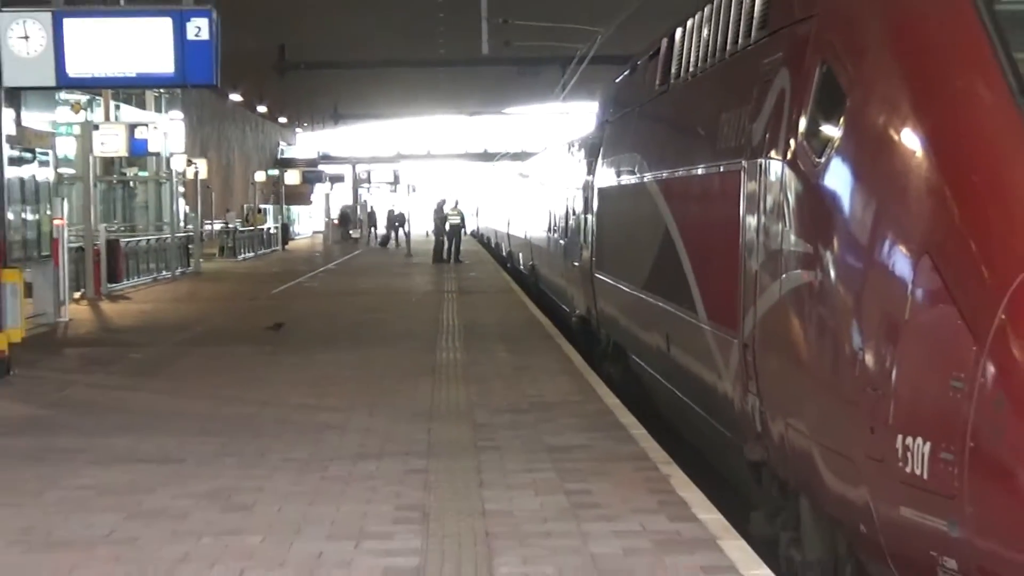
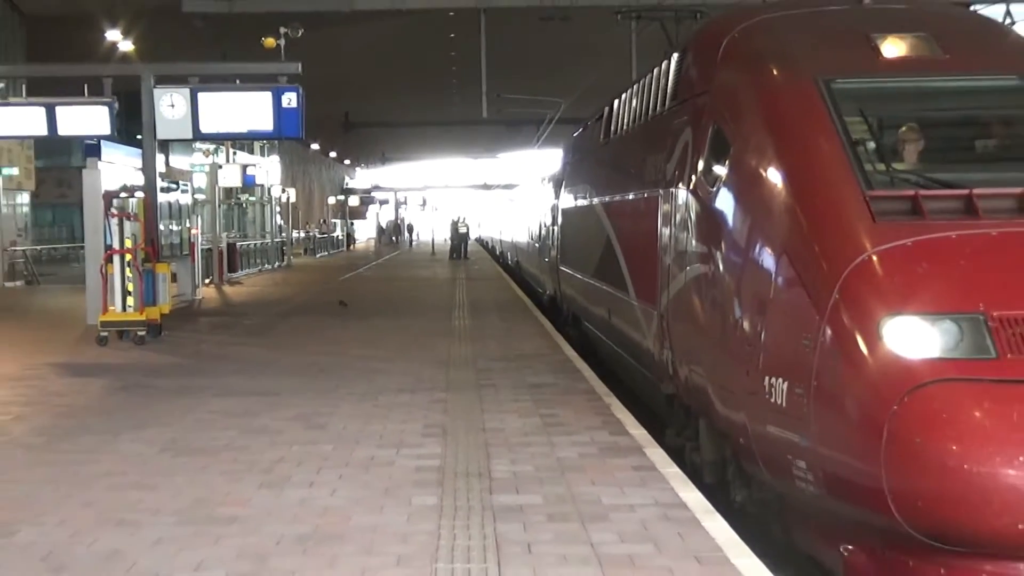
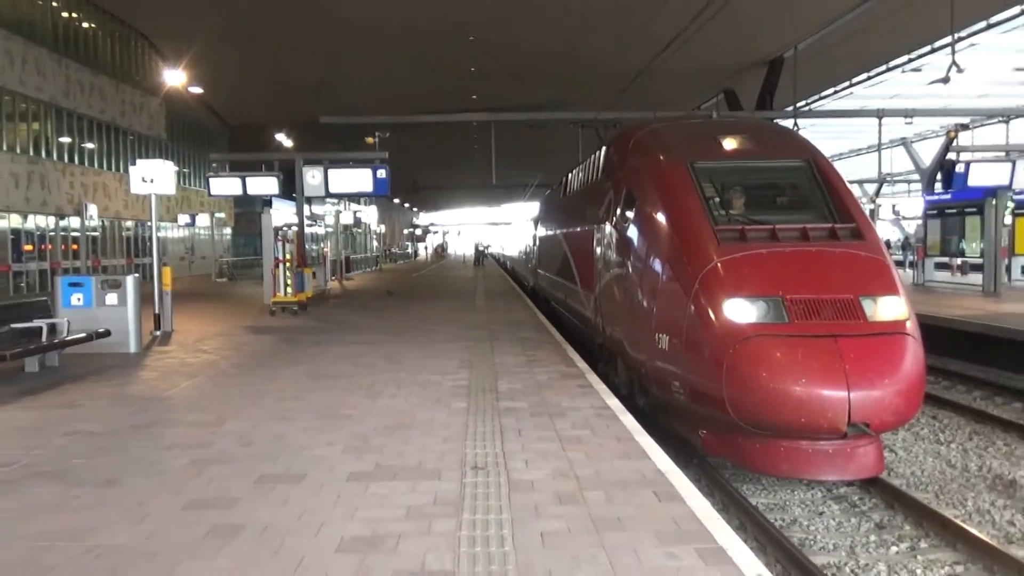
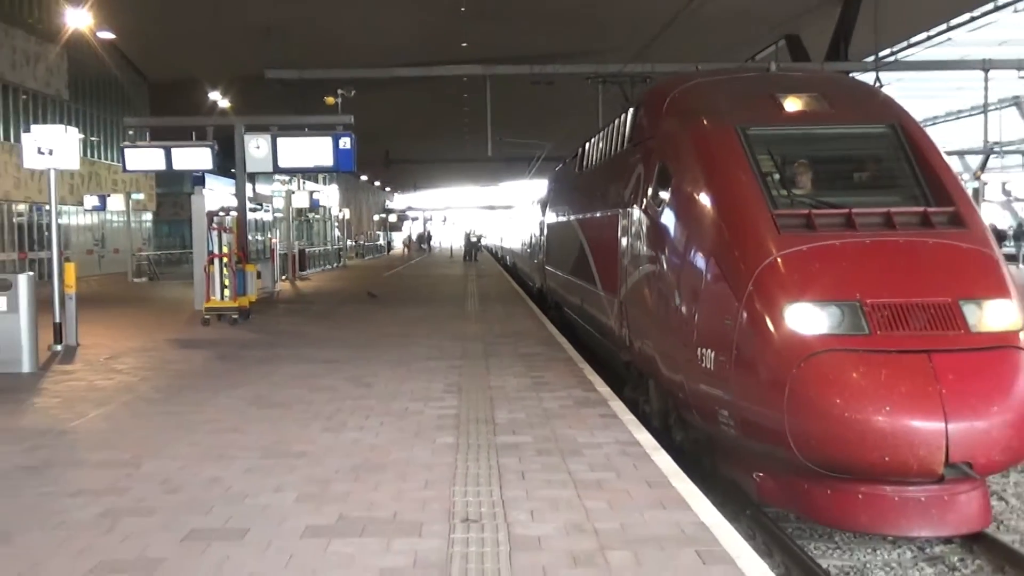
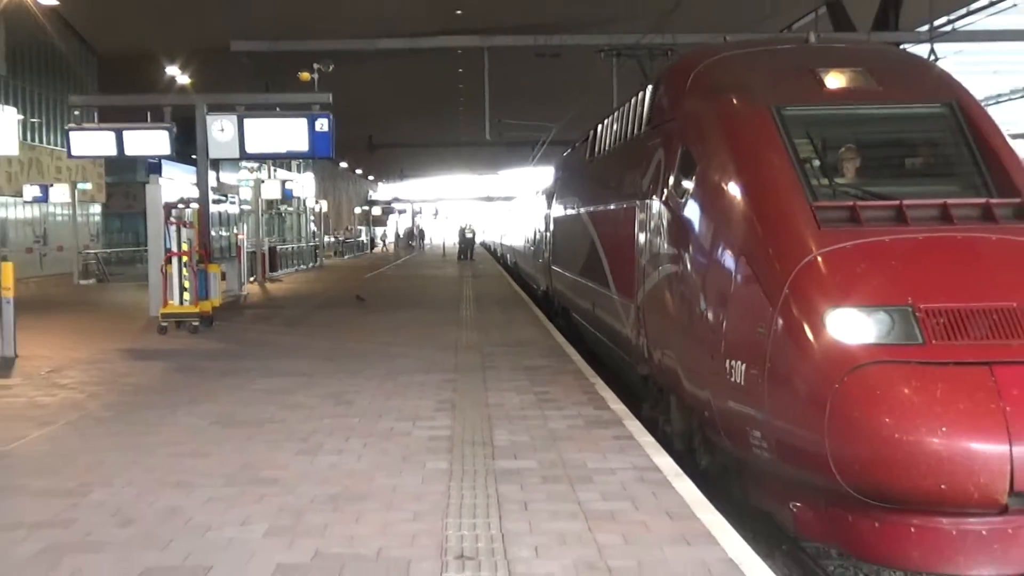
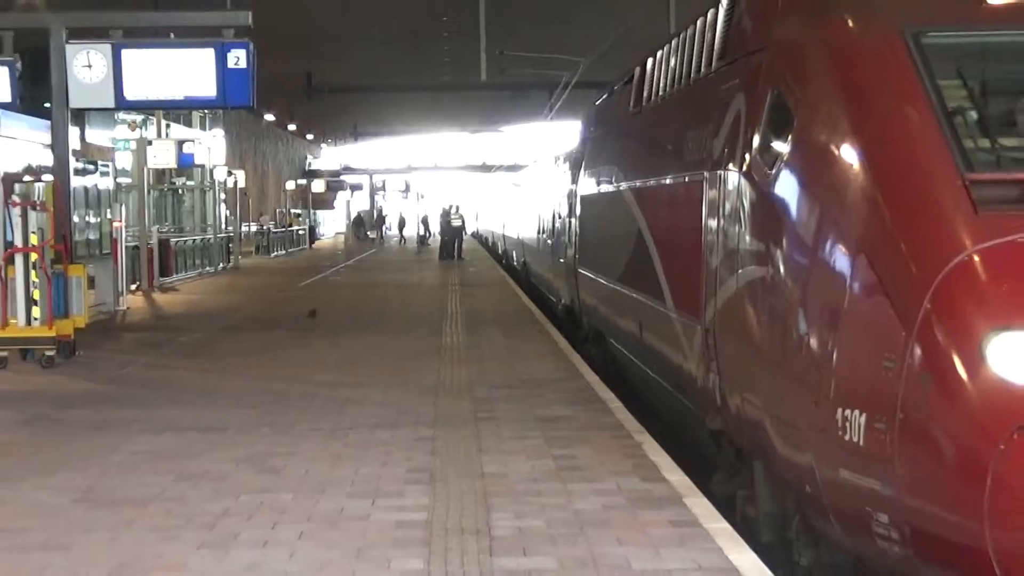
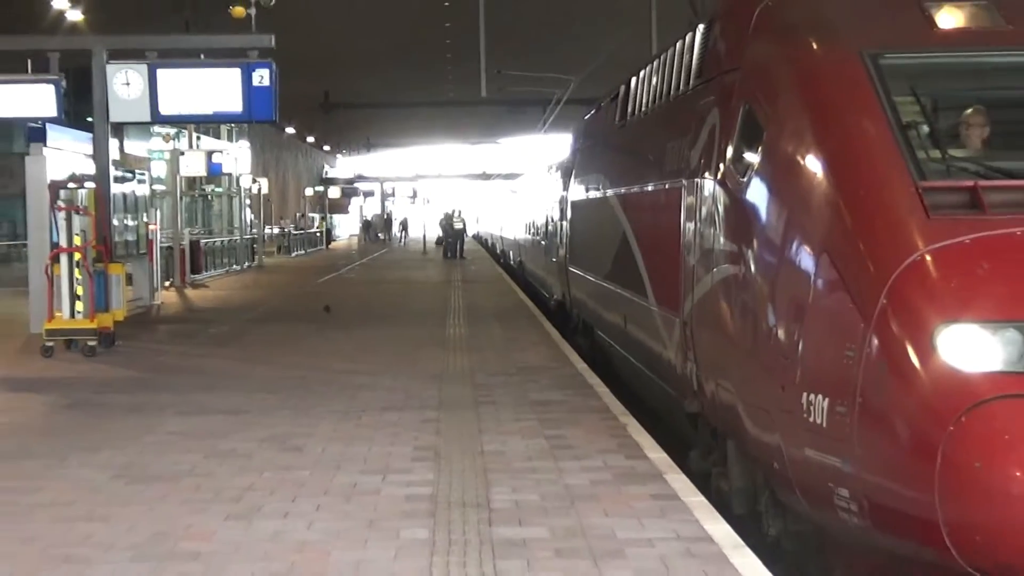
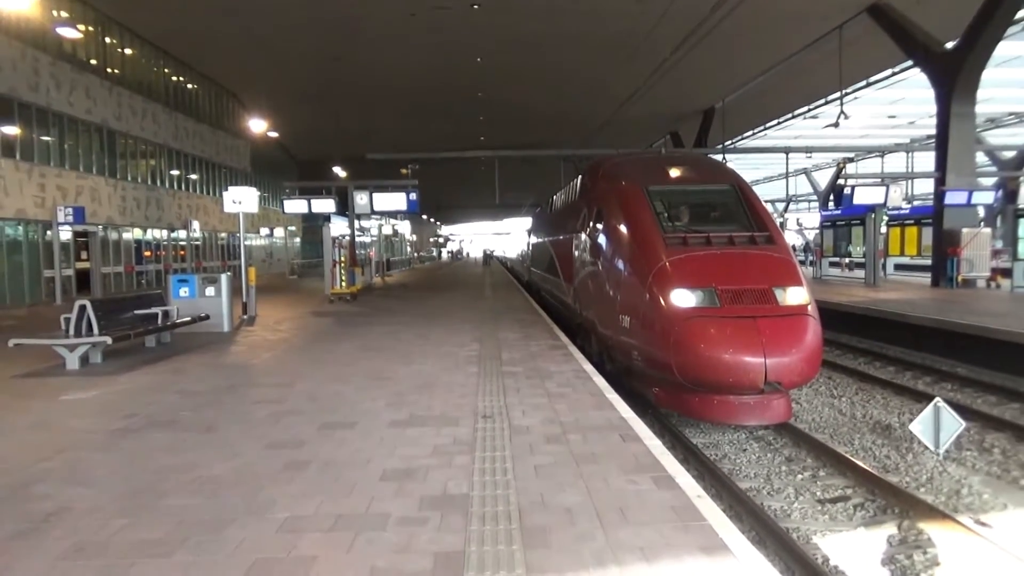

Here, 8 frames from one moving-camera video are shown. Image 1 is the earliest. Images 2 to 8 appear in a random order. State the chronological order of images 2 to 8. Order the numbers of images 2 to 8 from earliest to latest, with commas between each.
6, 7, 2, 5, 4, 3, 8
